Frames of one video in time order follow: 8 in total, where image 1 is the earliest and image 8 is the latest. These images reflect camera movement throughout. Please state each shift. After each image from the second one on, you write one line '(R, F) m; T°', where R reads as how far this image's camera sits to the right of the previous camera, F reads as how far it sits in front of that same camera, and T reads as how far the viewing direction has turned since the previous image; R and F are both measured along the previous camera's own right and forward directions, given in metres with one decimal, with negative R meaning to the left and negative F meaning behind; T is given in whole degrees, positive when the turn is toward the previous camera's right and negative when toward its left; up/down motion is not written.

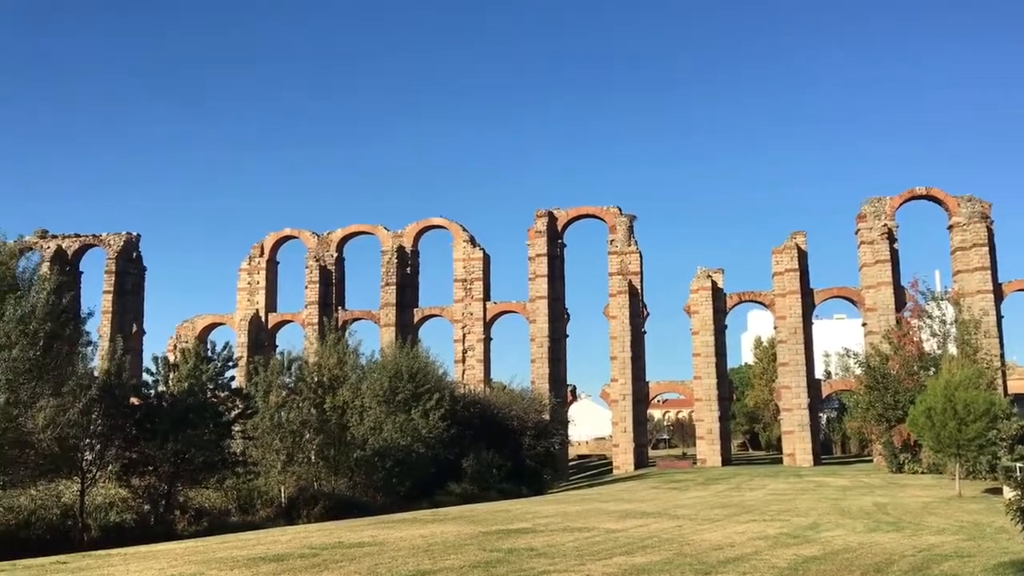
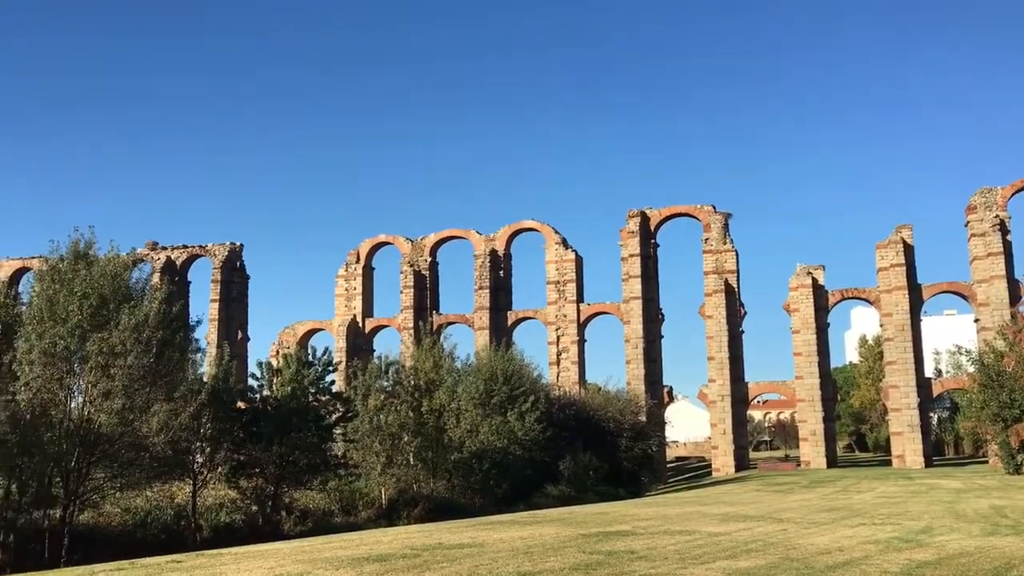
(-0.2, 0.0) m; -6°
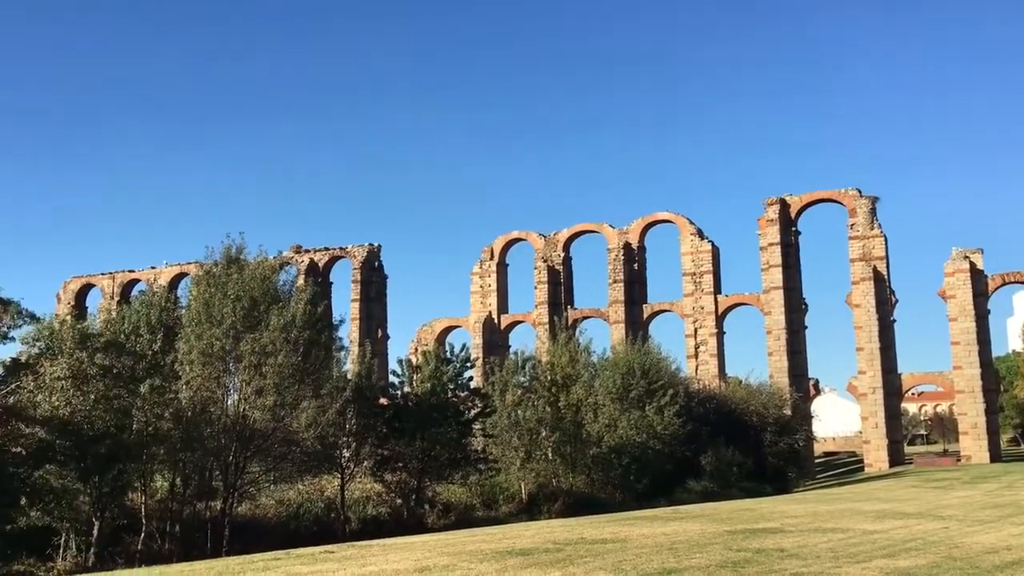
(-0.5, 0.0) m; -7°
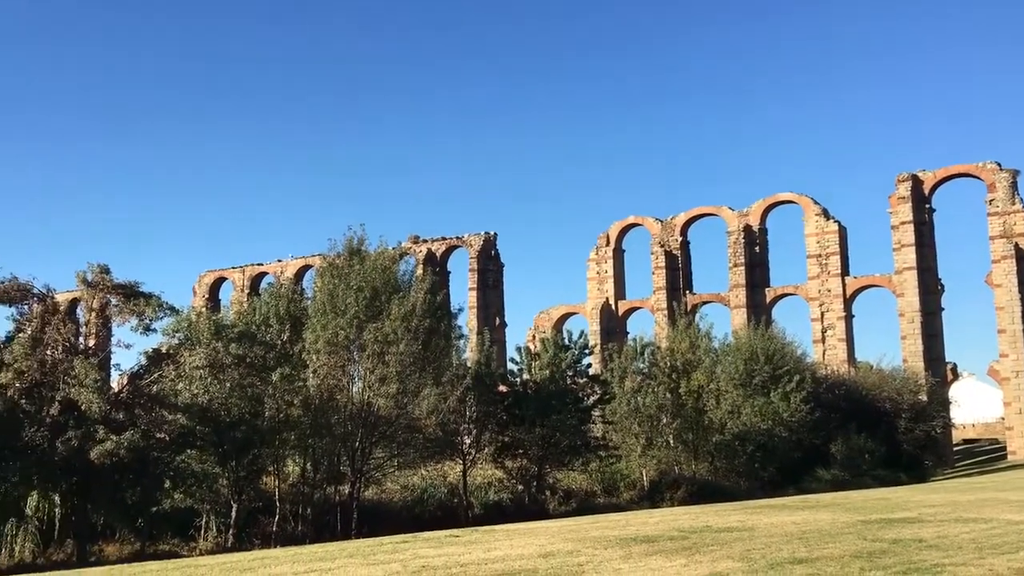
(-0.5, 0.0) m; -6°
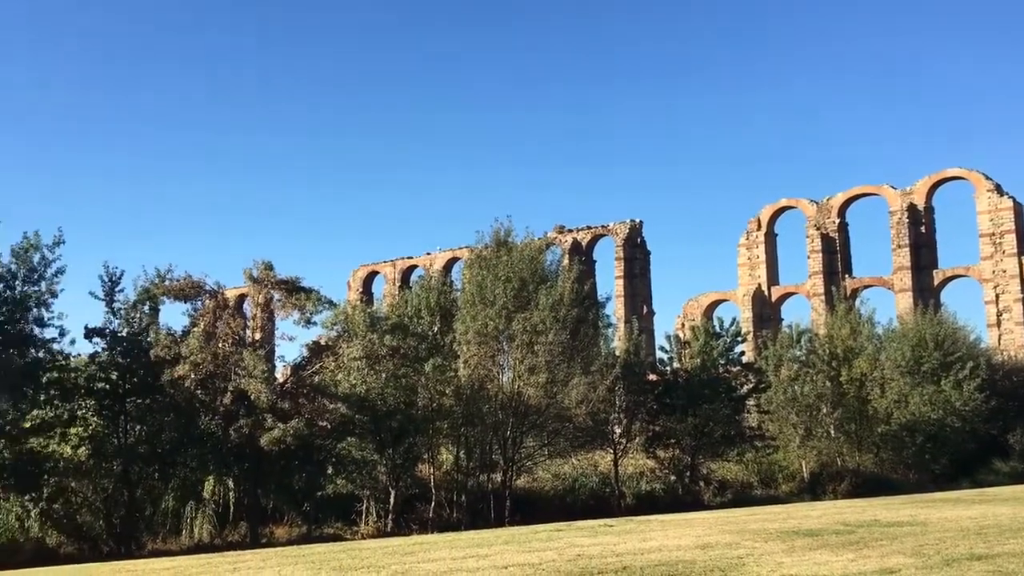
(-0.5, 0.0) m; -8°
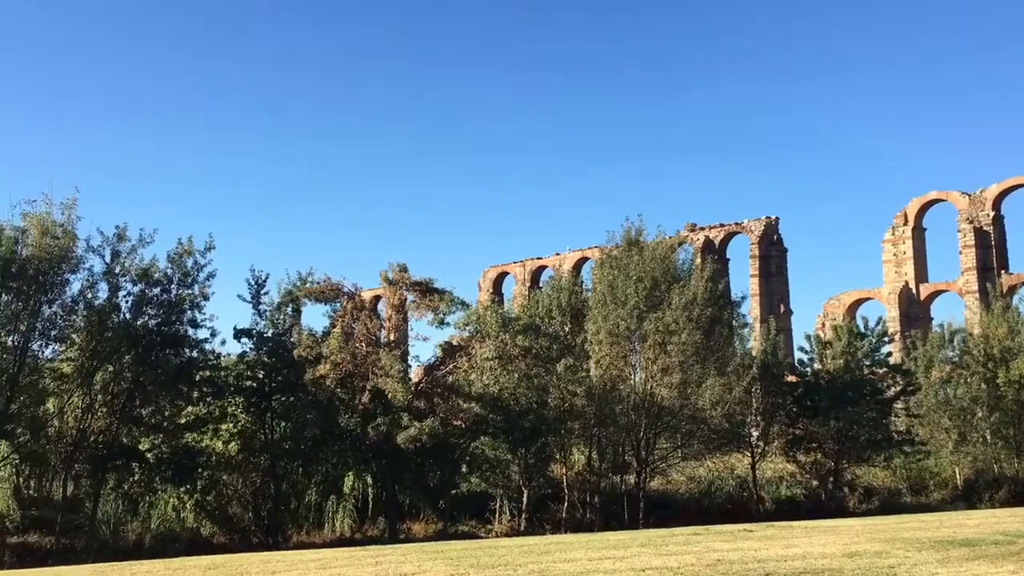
(-0.5, 0.0) m; -7°
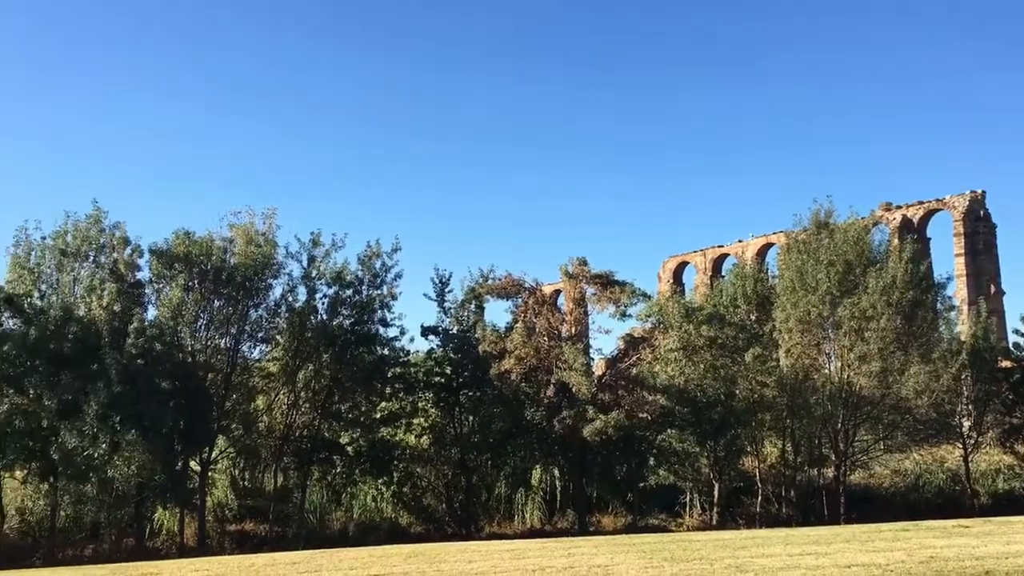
(-0.6, 0.0) m; -10°
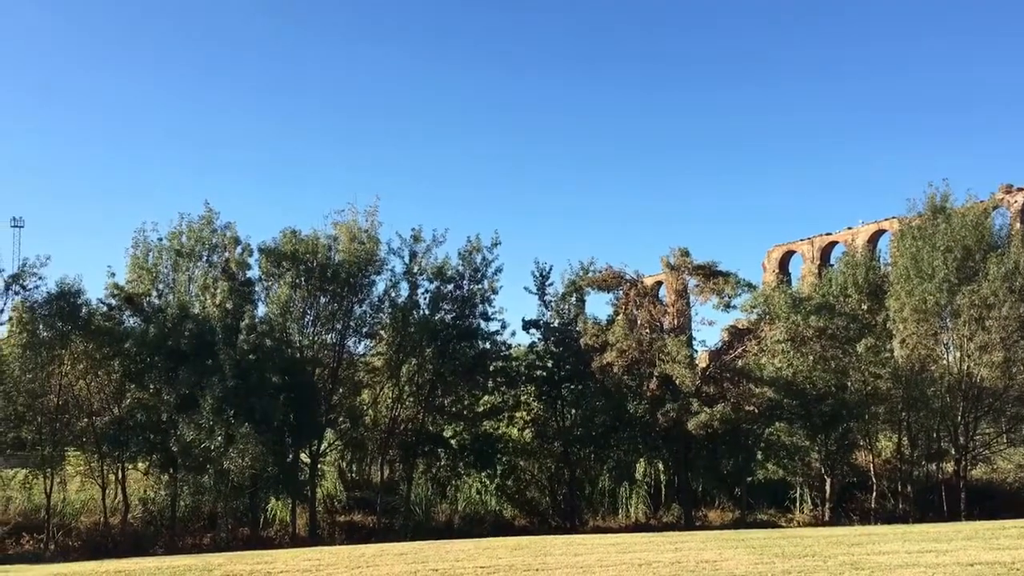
(-0.5, 0.0) m; -5°
